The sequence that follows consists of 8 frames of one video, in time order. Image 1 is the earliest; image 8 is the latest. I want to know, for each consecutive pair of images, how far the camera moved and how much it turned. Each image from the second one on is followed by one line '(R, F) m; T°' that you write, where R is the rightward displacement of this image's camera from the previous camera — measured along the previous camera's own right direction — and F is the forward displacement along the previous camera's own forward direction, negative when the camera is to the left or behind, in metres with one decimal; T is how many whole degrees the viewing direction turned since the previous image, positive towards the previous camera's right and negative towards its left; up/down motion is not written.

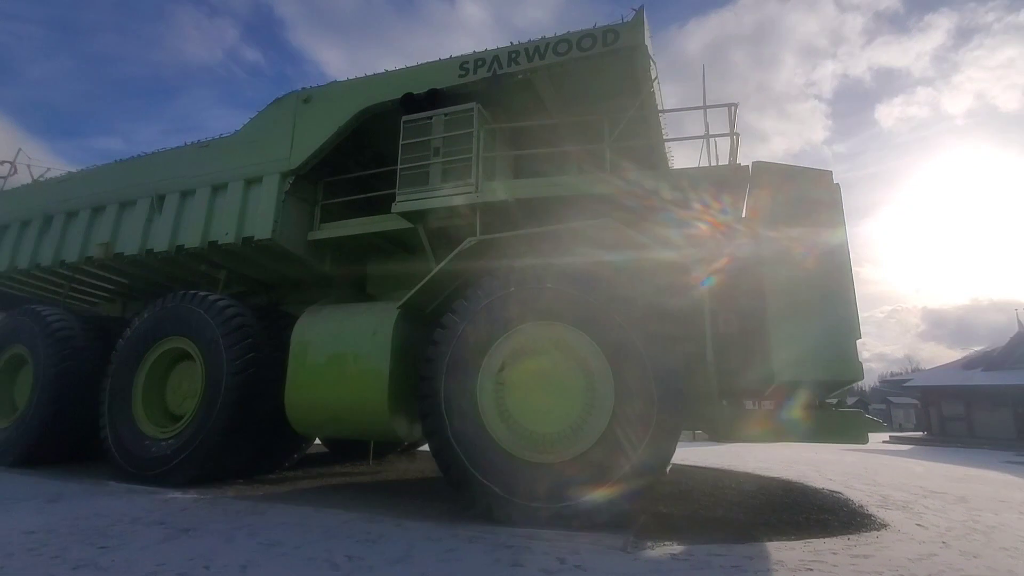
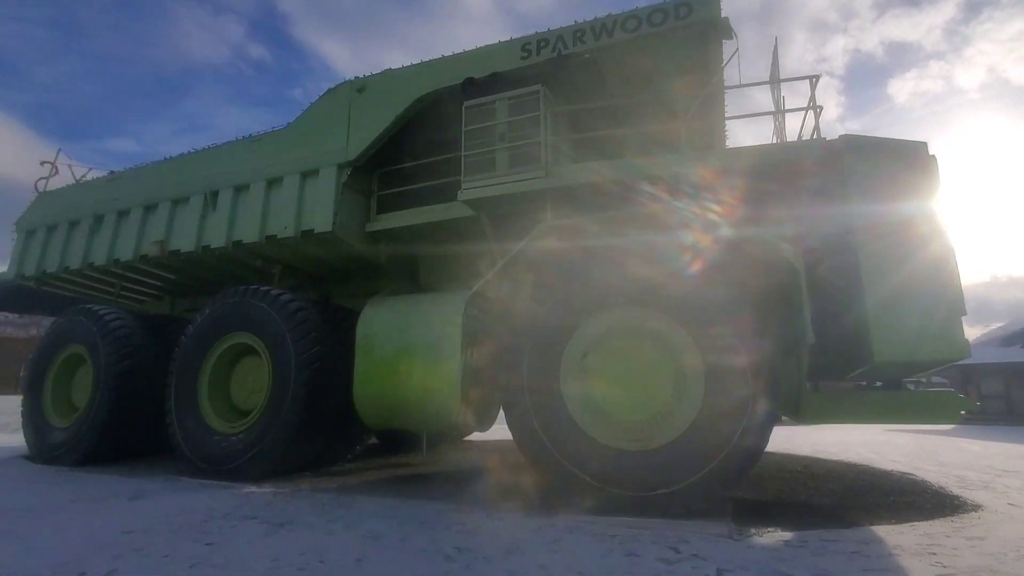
(-0.4, +0.1) m; -1°
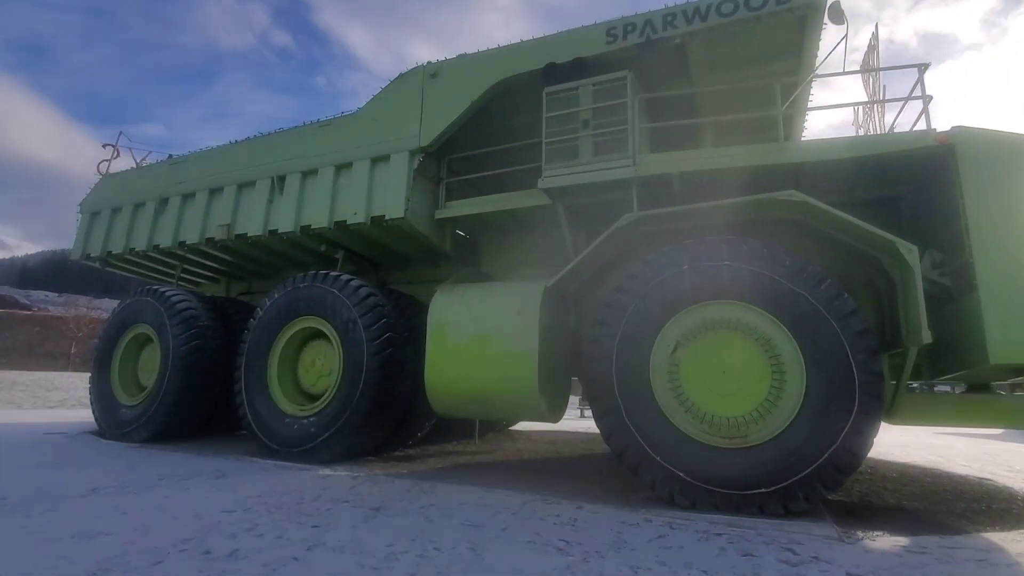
(-0.4, 0.0) m; -2°
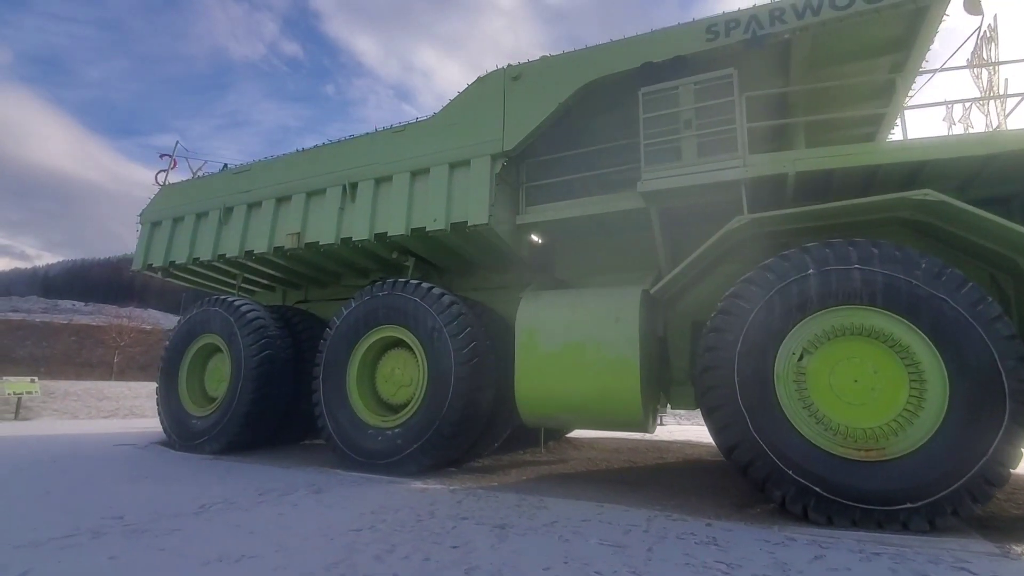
(-0.6, +0.1) m; -1°
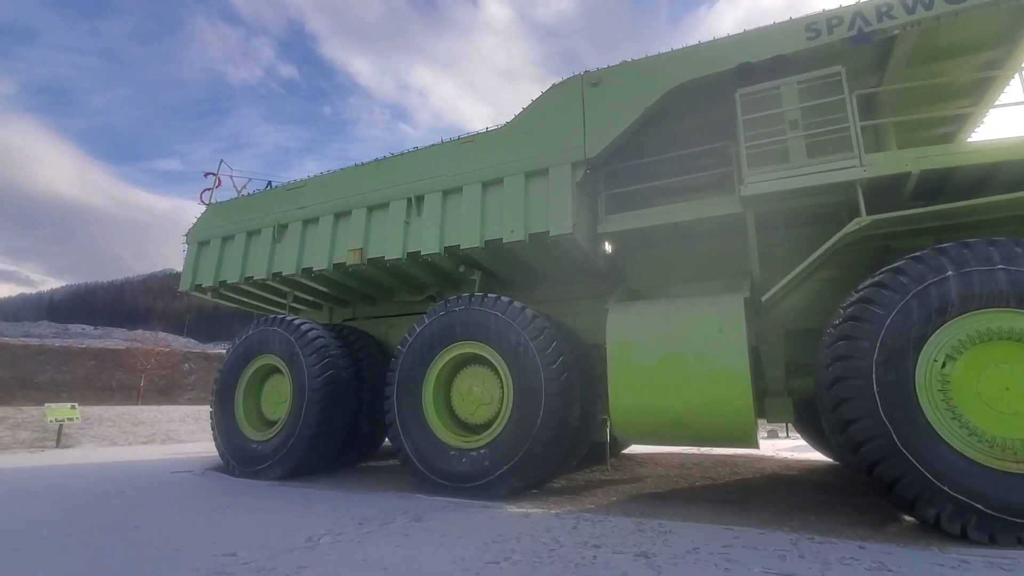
(-0.6, +0.2) m; 0°
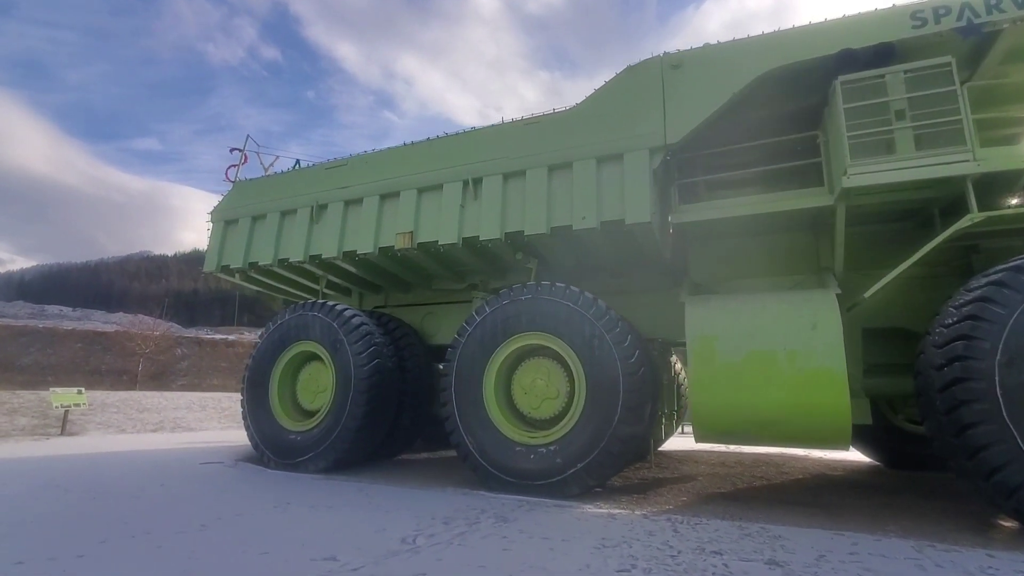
(-0.7, +0.2) m; +2°
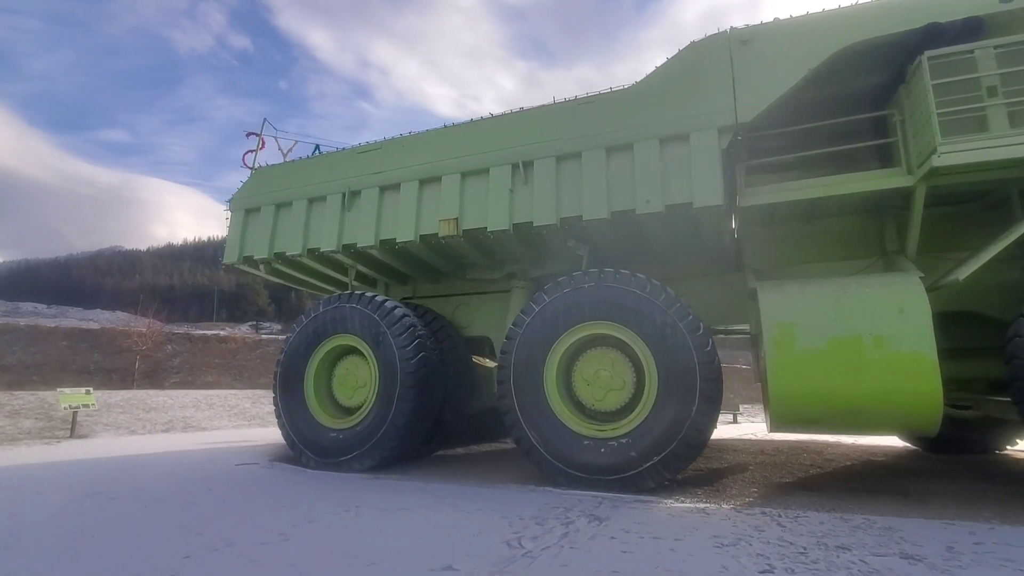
(-0.6, +0.2) m; +2°
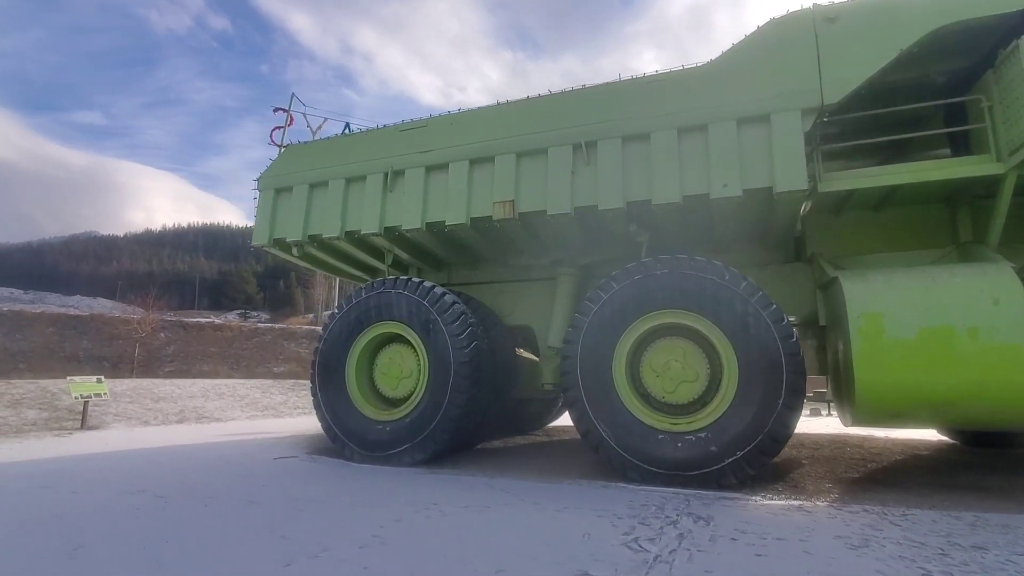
(-0.6, +0.2) m; +2°
